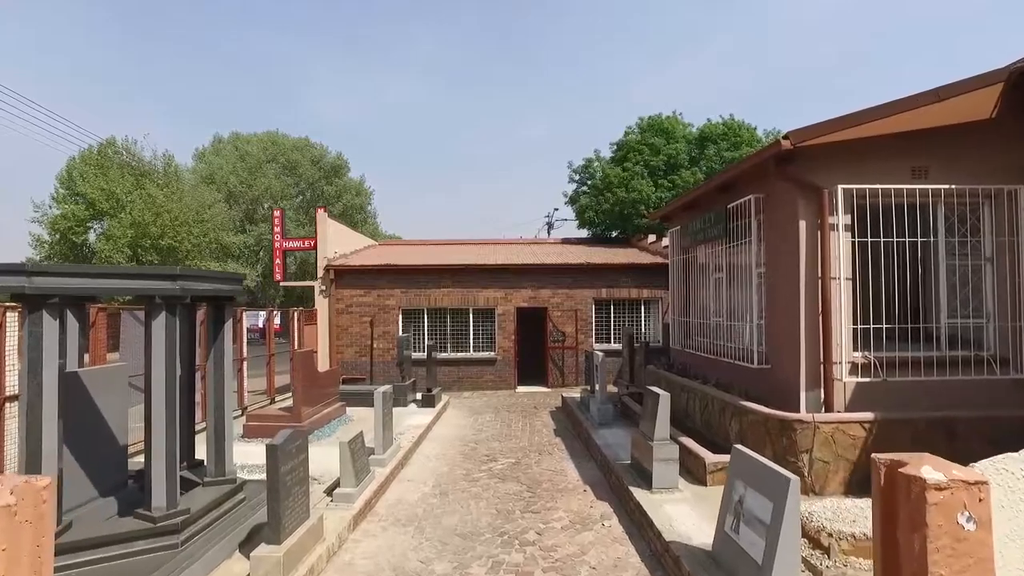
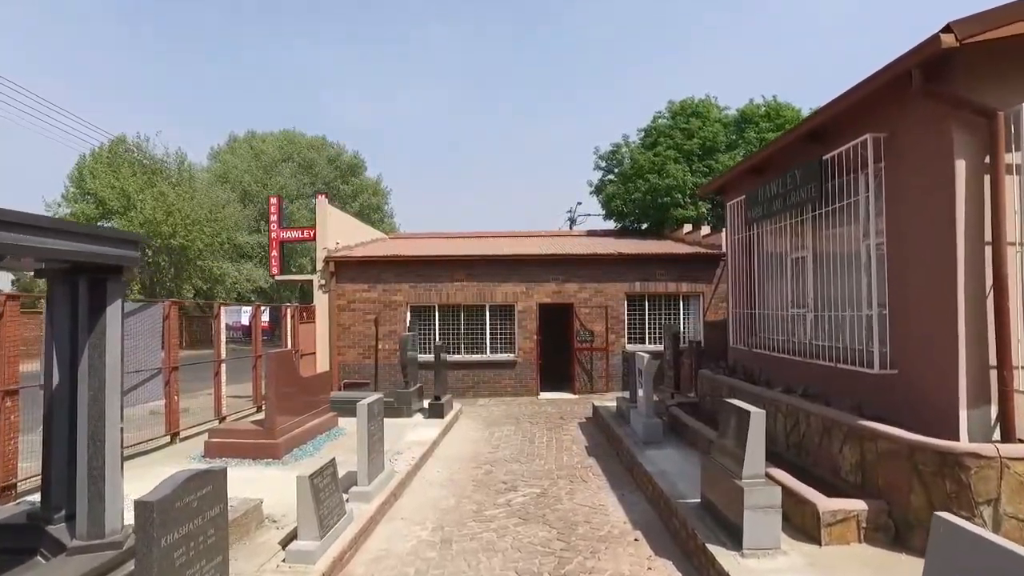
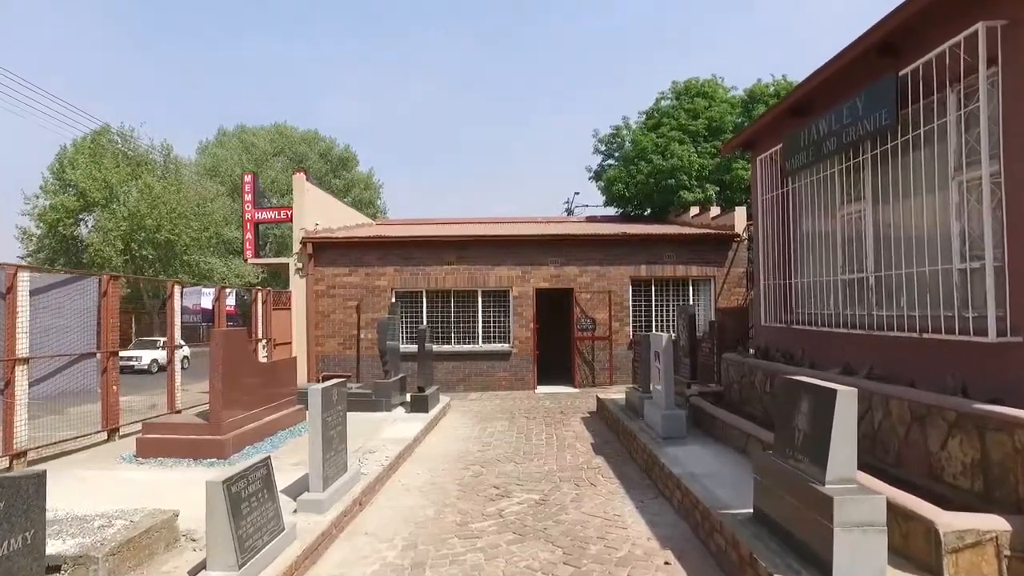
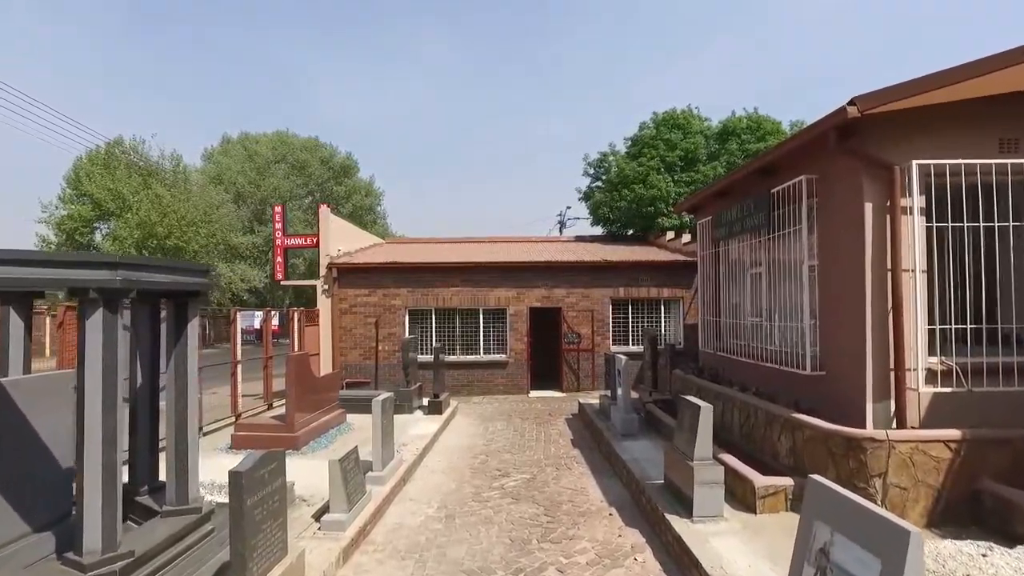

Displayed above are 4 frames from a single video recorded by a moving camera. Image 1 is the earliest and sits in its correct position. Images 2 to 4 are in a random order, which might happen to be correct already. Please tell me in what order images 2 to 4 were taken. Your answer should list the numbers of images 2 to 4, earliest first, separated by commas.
4, 2, 3
